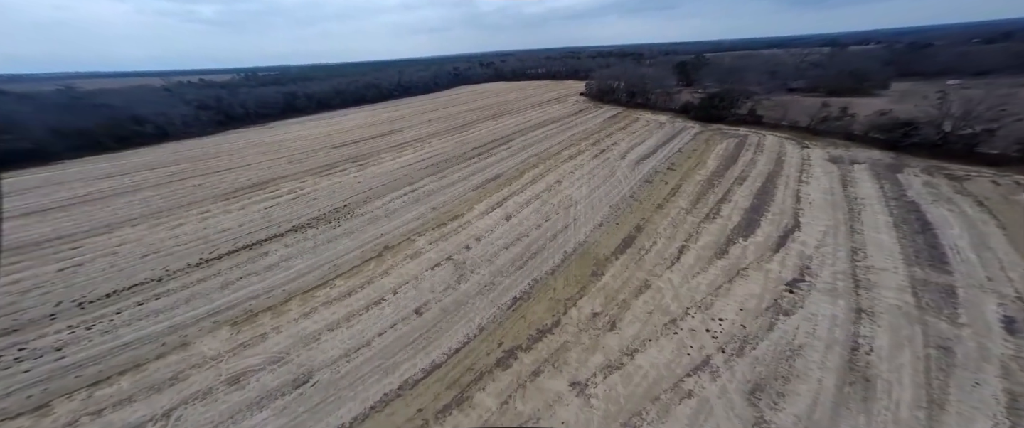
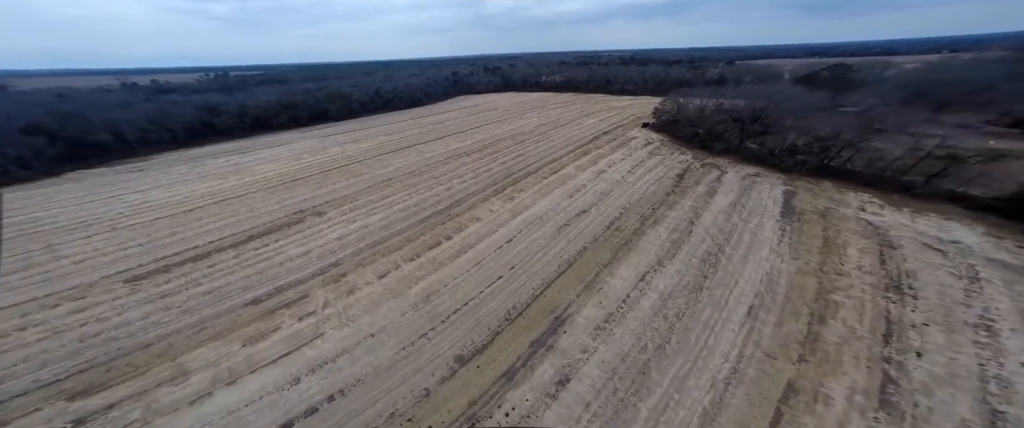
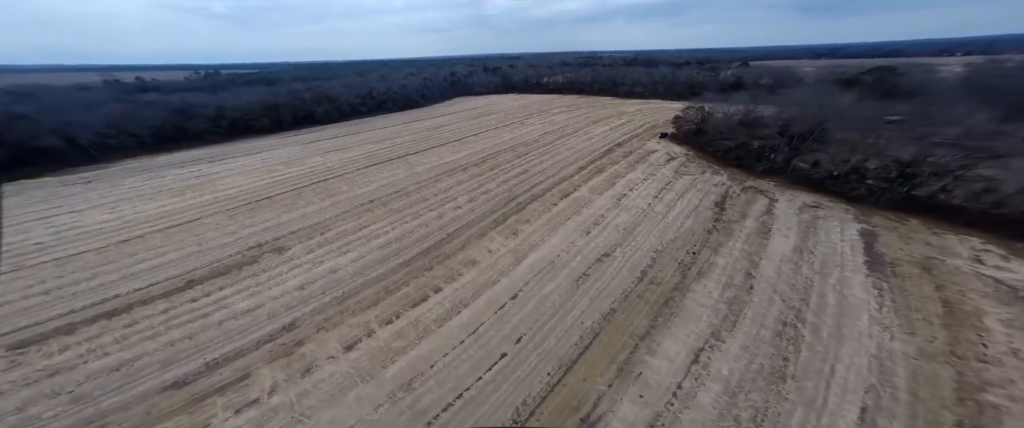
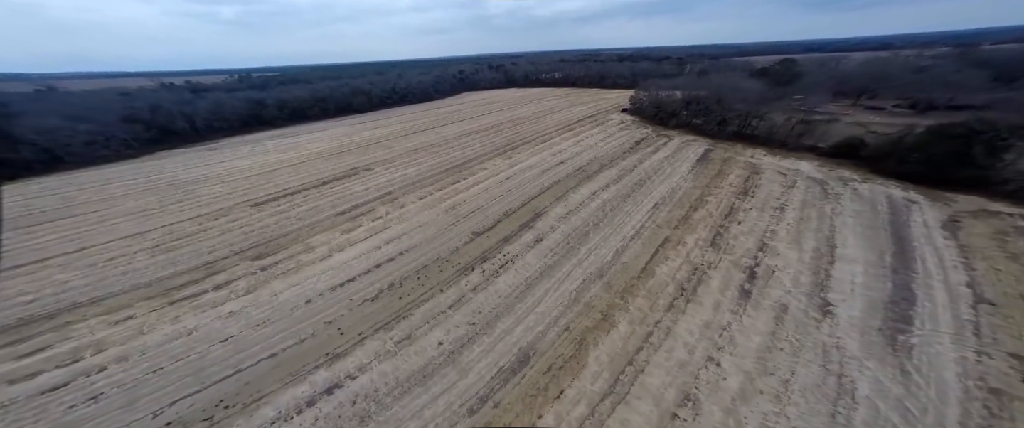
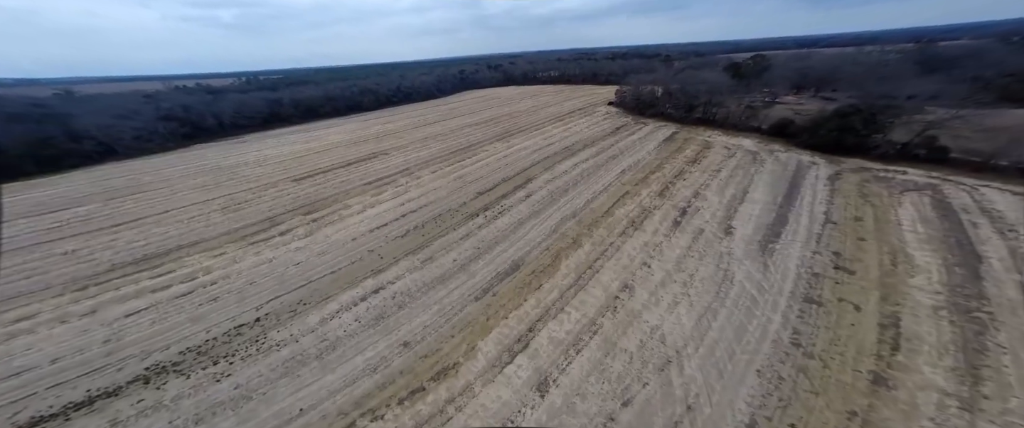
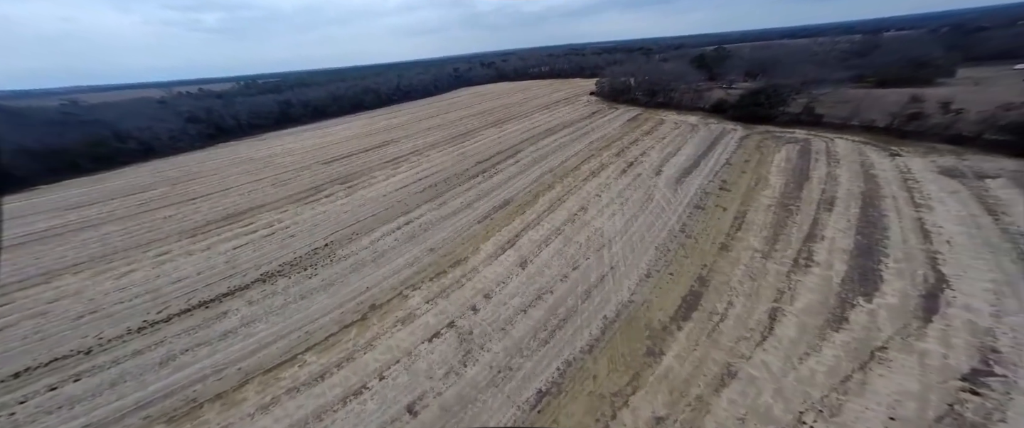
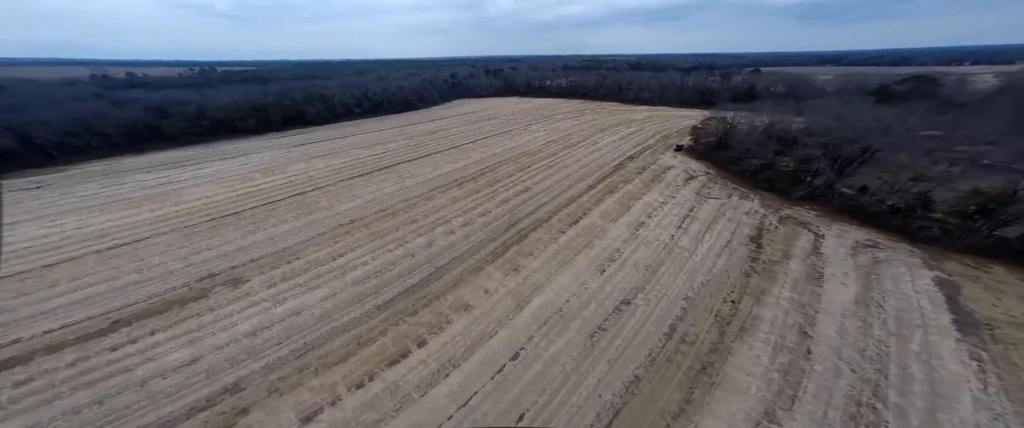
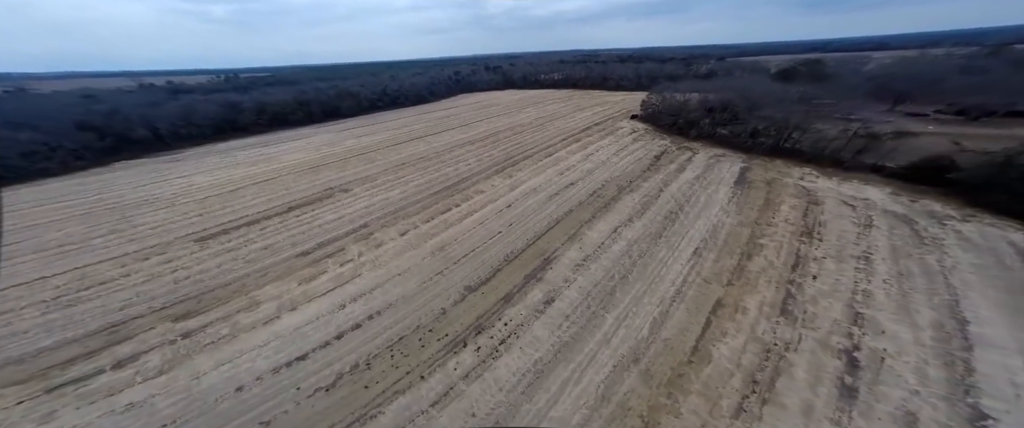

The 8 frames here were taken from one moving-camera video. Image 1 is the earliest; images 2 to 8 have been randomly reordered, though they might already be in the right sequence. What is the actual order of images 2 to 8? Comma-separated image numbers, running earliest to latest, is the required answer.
6, 5, 4, 8, 2, 3, 7
